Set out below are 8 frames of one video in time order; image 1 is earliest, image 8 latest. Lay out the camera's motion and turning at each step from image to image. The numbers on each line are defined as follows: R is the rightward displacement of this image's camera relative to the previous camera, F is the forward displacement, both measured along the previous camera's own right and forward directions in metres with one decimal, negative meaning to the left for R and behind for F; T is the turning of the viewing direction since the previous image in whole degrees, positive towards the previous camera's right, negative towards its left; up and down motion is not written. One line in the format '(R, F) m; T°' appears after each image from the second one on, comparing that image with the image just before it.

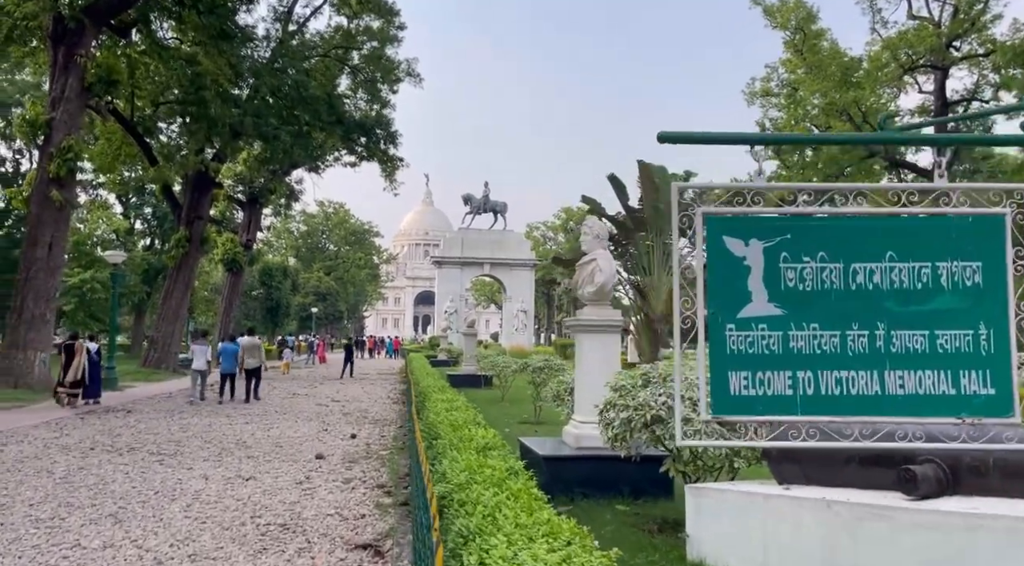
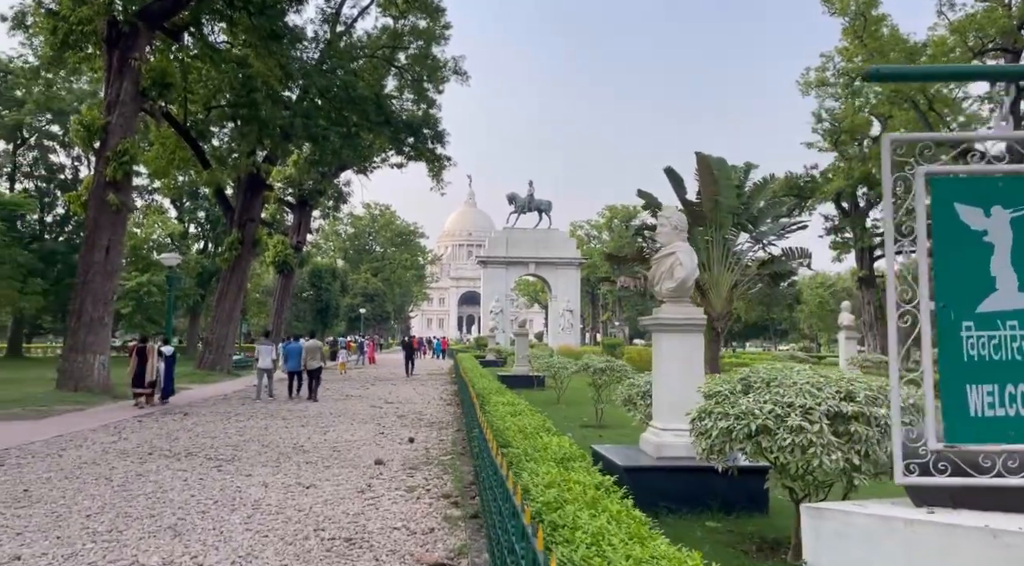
(-0.3, +0.4) m; -4°
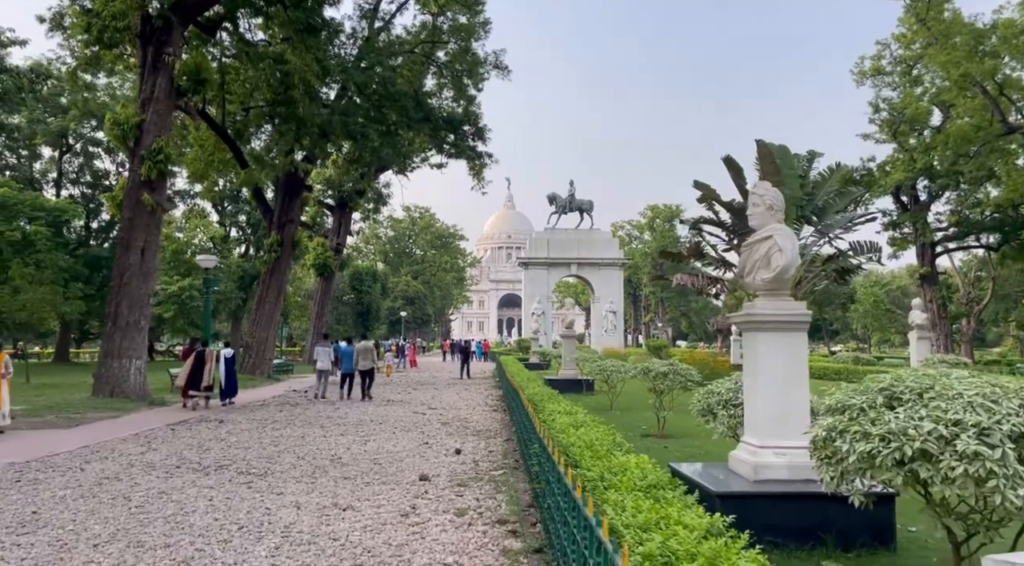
(-0.2, +0.8) m; -3°
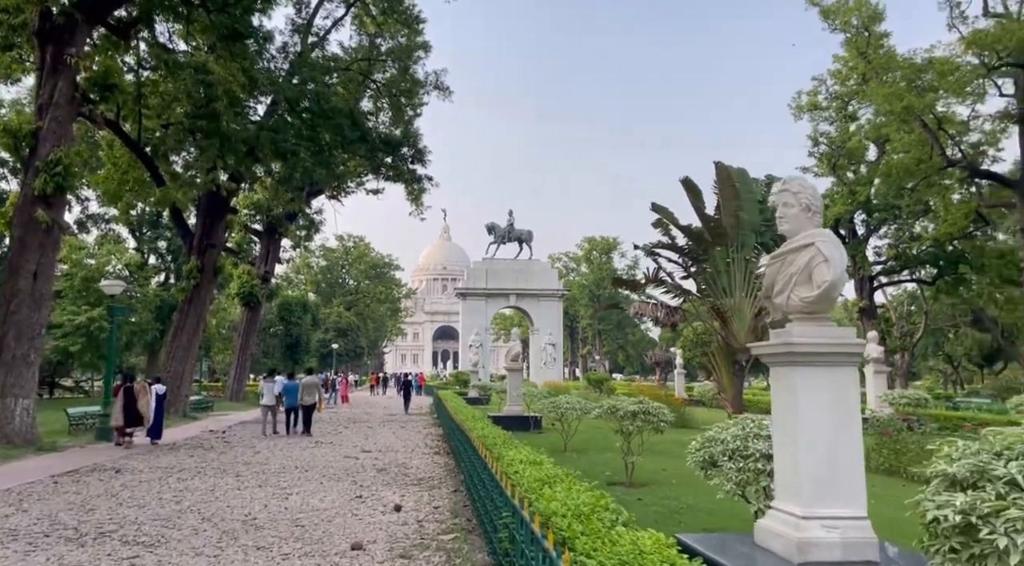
(-0.2, +1.2) m; +6°
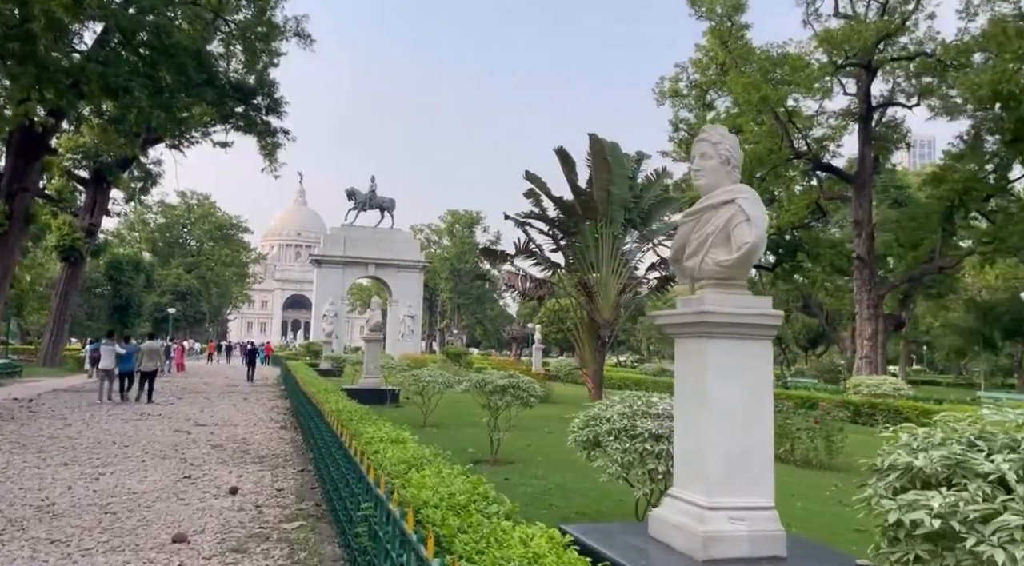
(-0.1, +0.7) m; +12°
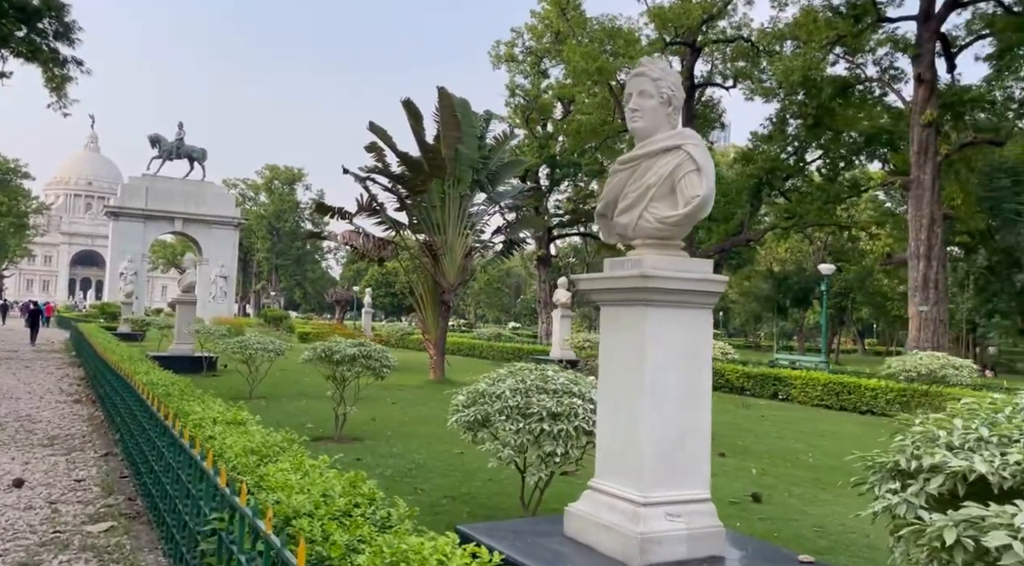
(-0.3, +0.7) m; +15°
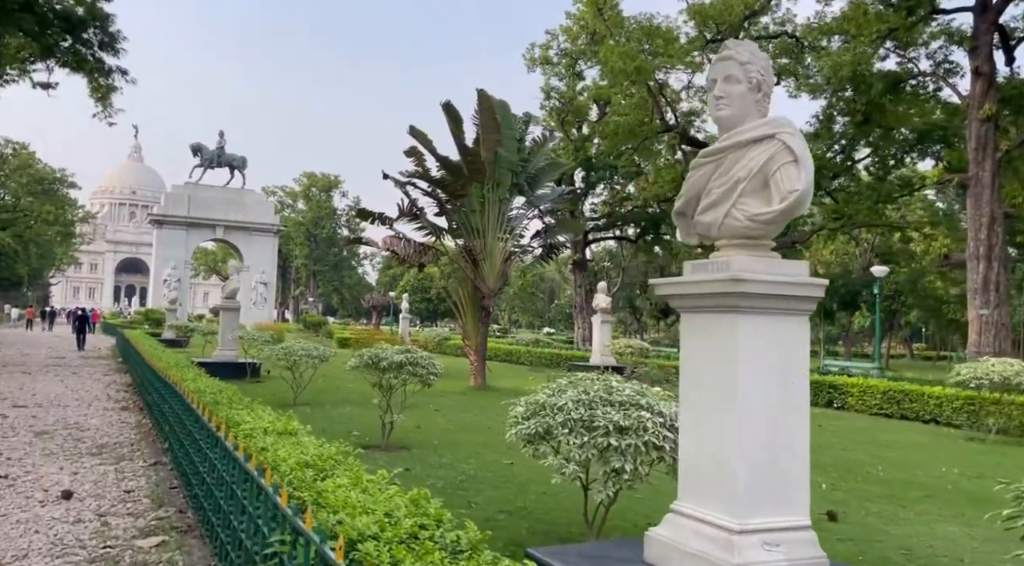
(-0.2, +0.2) m; -3°
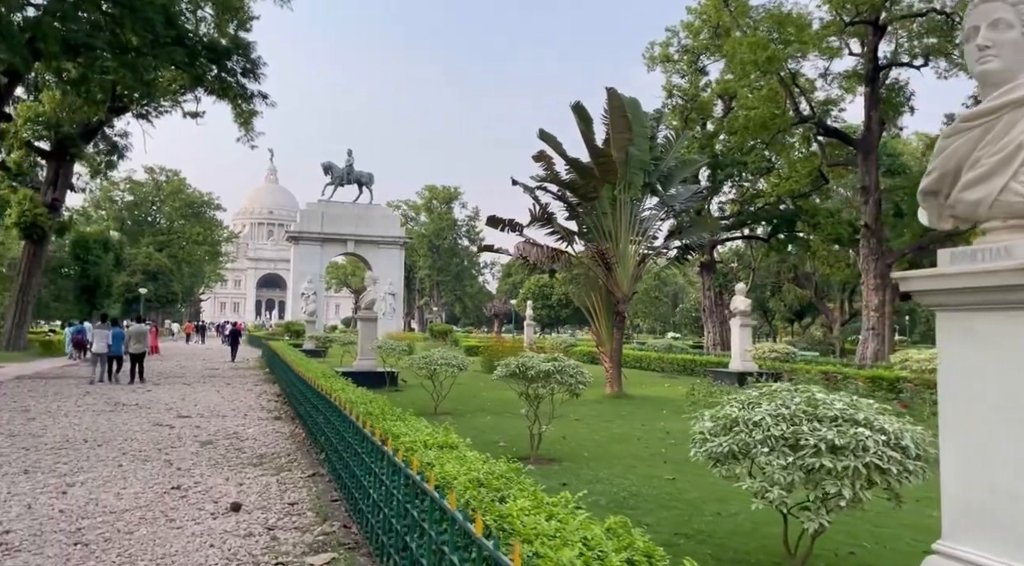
(-0.3, +0.3) m; -10°
